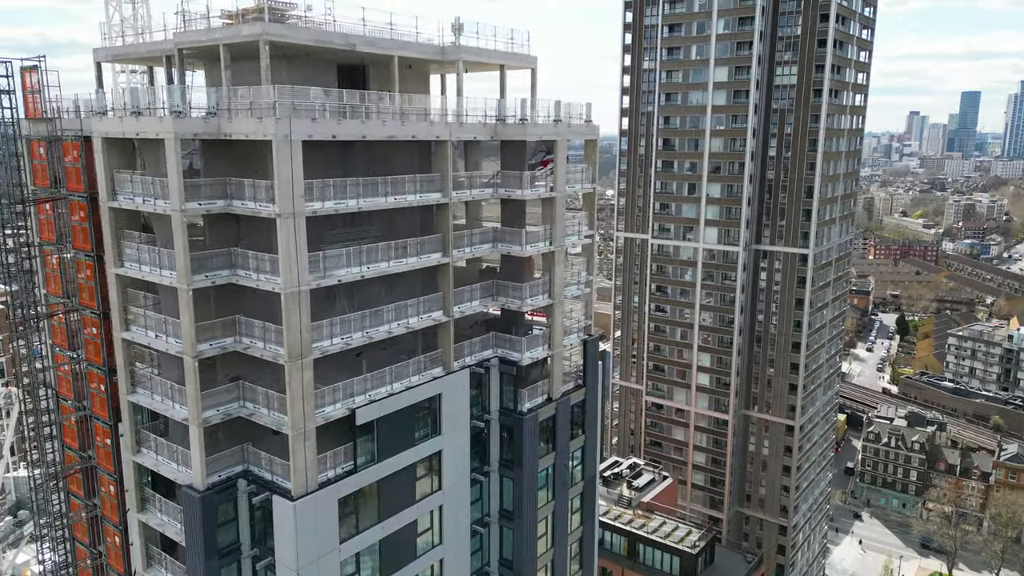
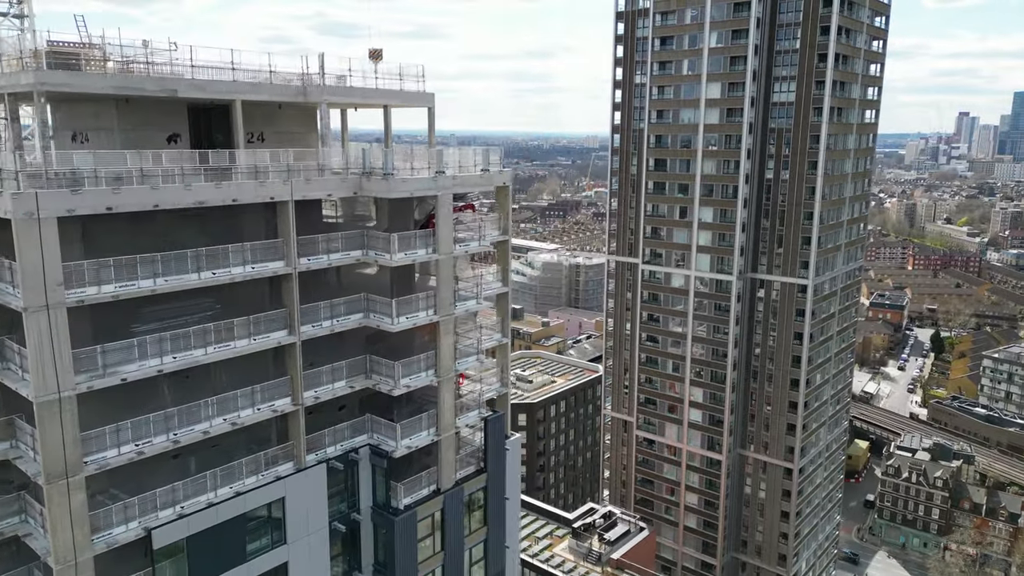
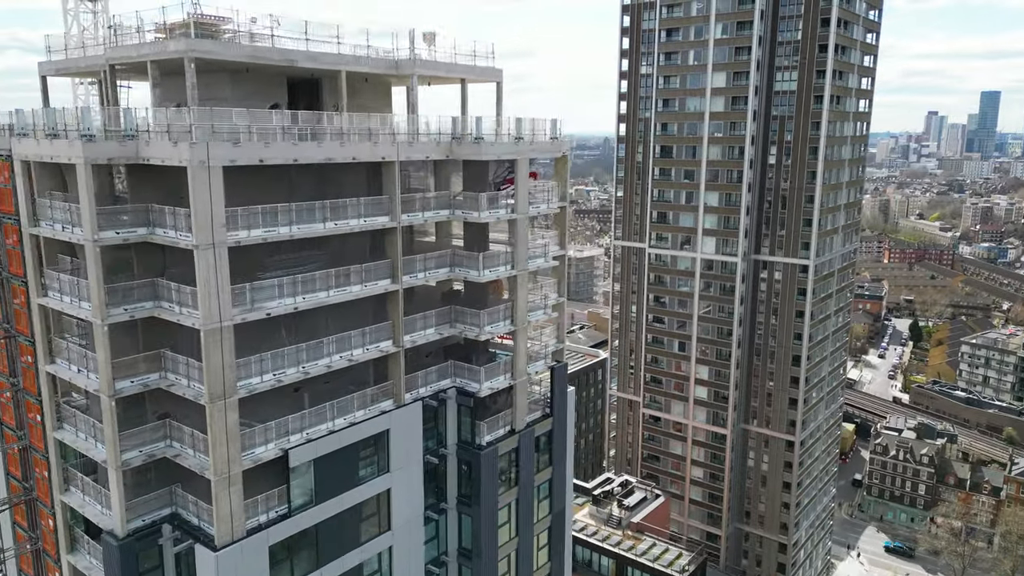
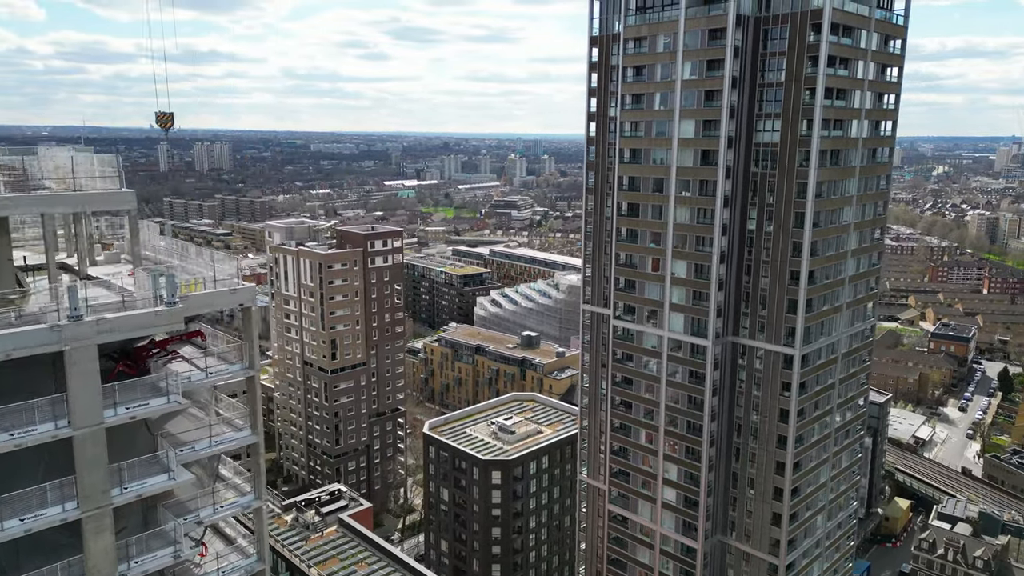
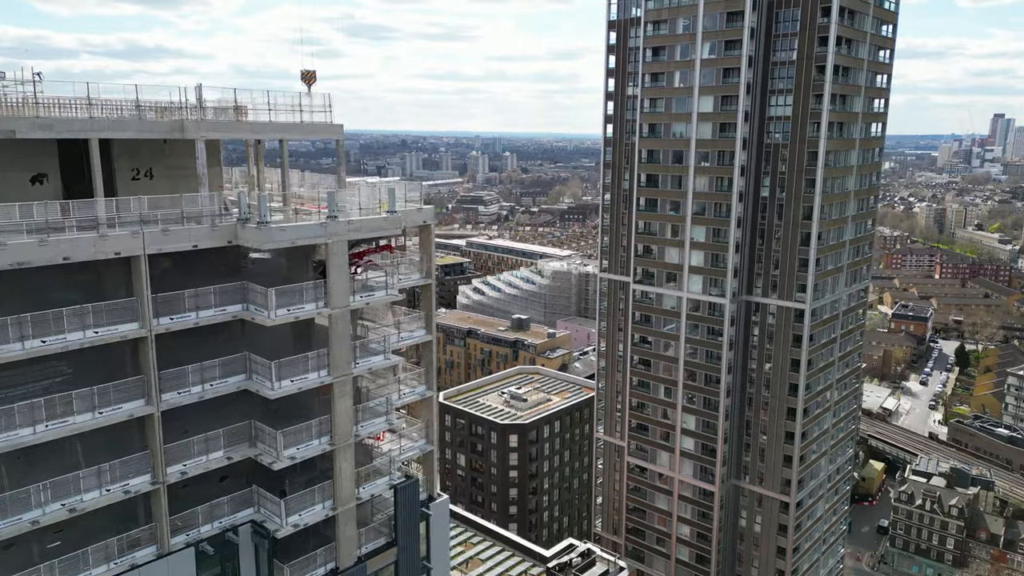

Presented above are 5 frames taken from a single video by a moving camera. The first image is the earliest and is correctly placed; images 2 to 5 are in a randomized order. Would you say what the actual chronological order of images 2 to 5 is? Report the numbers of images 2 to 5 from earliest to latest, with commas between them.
3, 2, 5, 4
